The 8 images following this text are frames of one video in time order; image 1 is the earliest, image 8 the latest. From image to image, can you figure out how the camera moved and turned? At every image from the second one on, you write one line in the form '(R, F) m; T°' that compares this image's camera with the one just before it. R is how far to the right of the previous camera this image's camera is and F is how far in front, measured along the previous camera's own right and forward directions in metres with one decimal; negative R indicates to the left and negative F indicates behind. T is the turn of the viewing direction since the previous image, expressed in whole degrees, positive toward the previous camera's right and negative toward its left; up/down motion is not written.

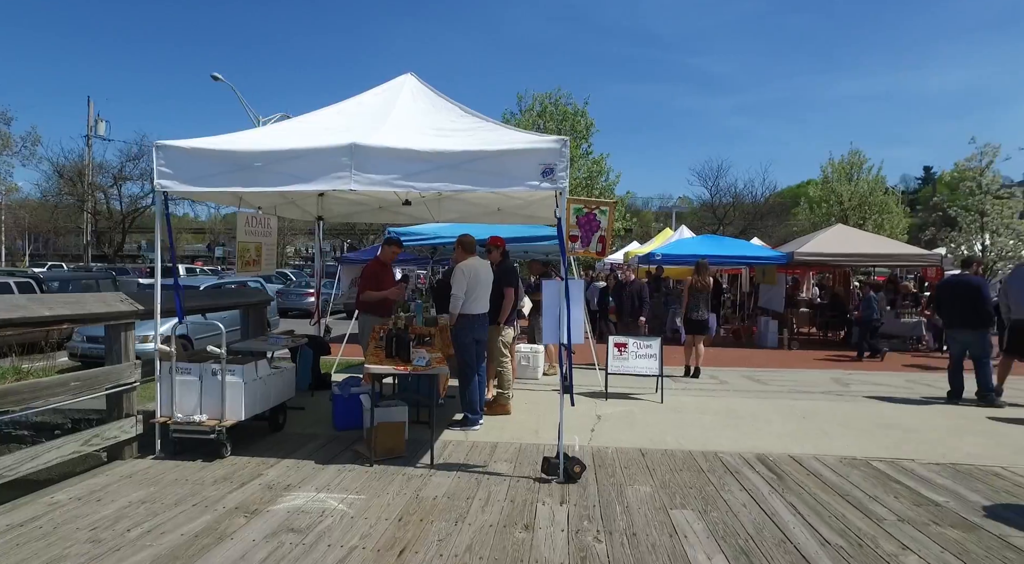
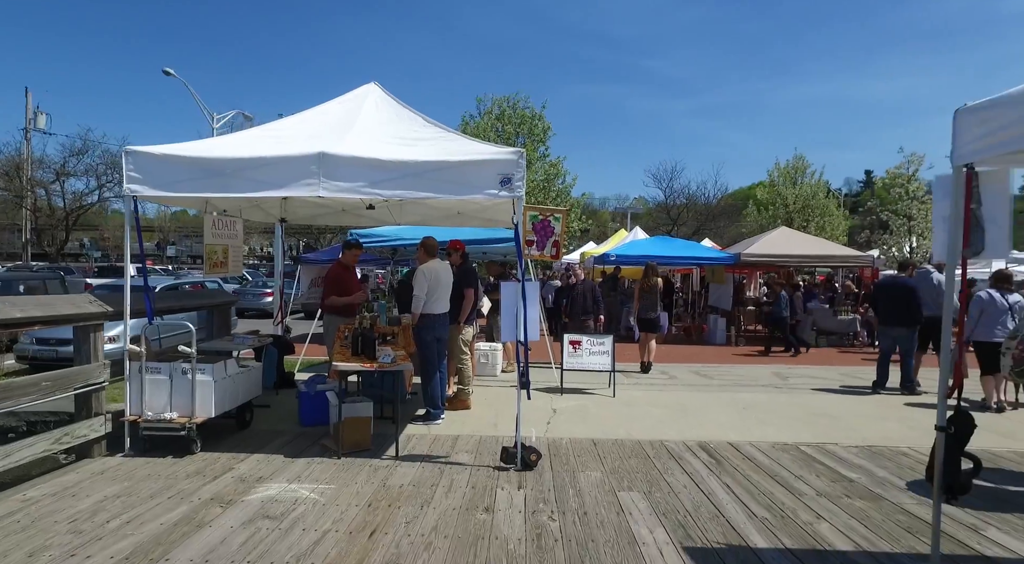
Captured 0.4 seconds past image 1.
(0.0, -0.3) m; +4°
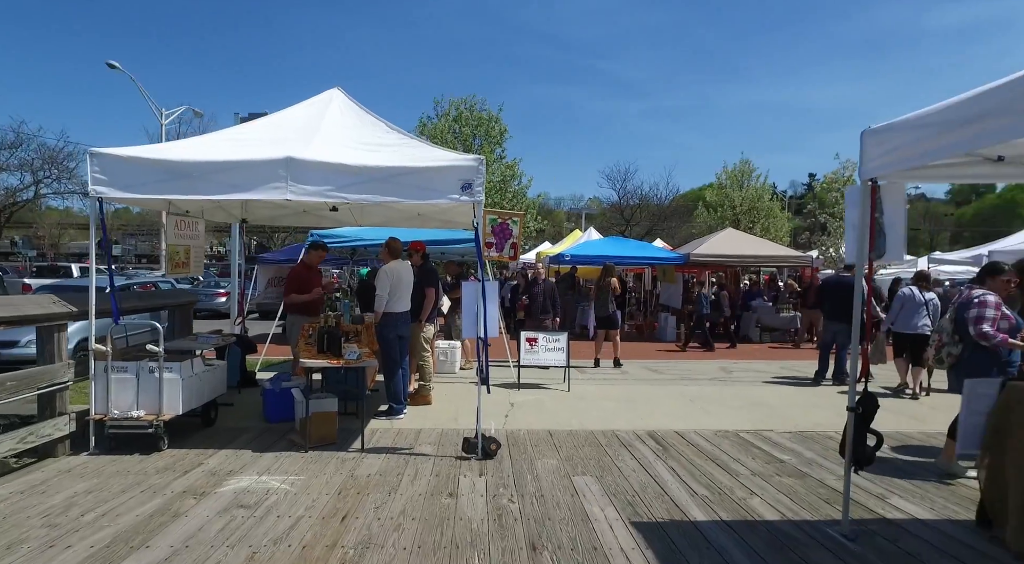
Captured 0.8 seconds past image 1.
(0.0, -0.3) m; +4°
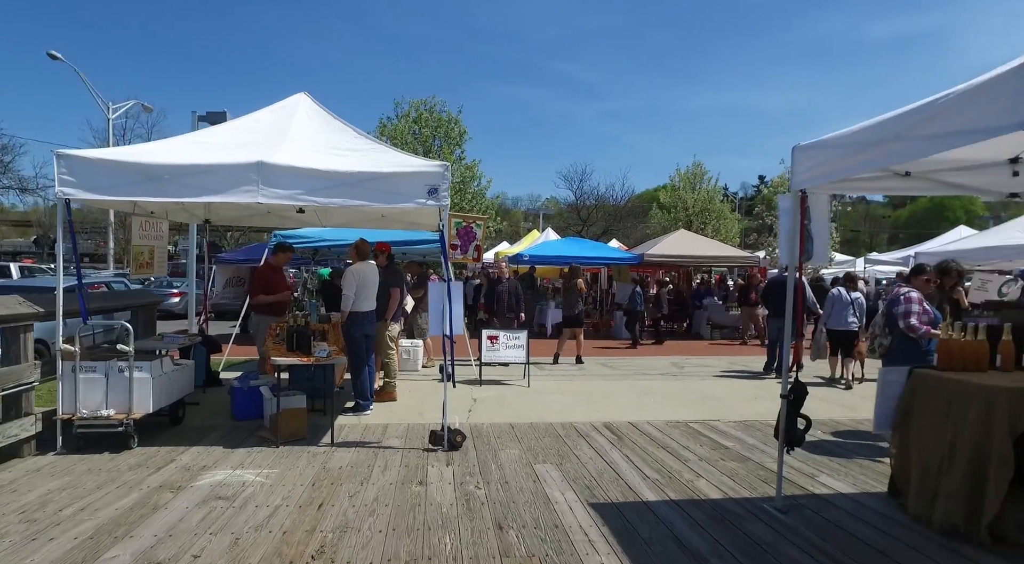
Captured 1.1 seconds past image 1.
(-0.1, -0.3) m; +4°
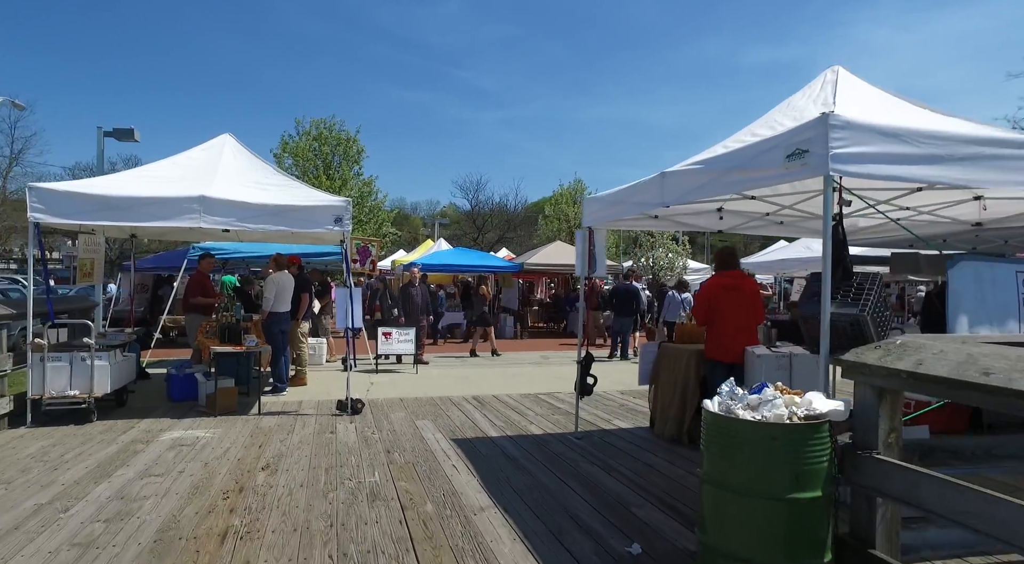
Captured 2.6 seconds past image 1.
(+0.1, -1.9) m; +9°
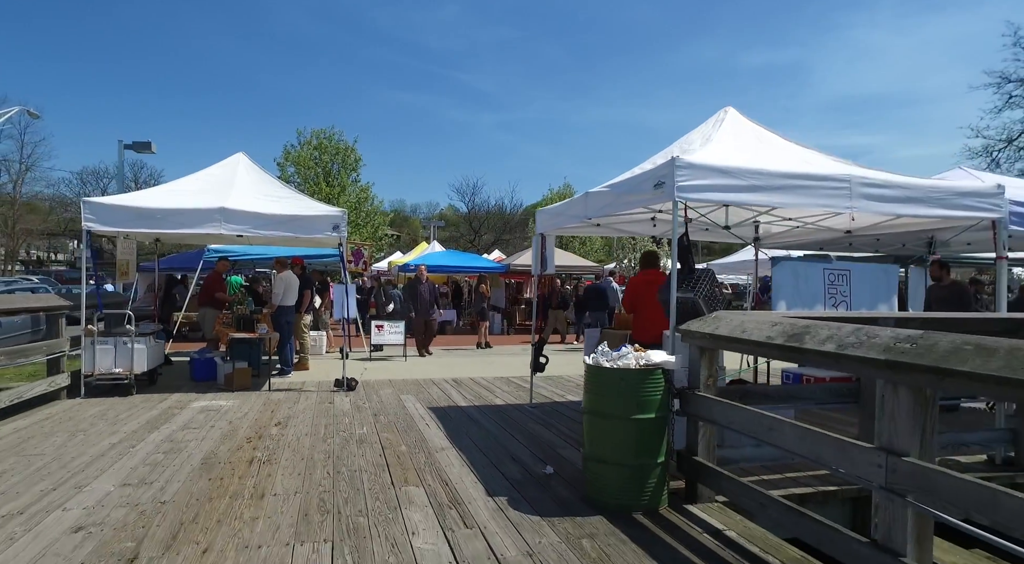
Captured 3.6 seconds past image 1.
(+0.4, -1.3) m; 0°
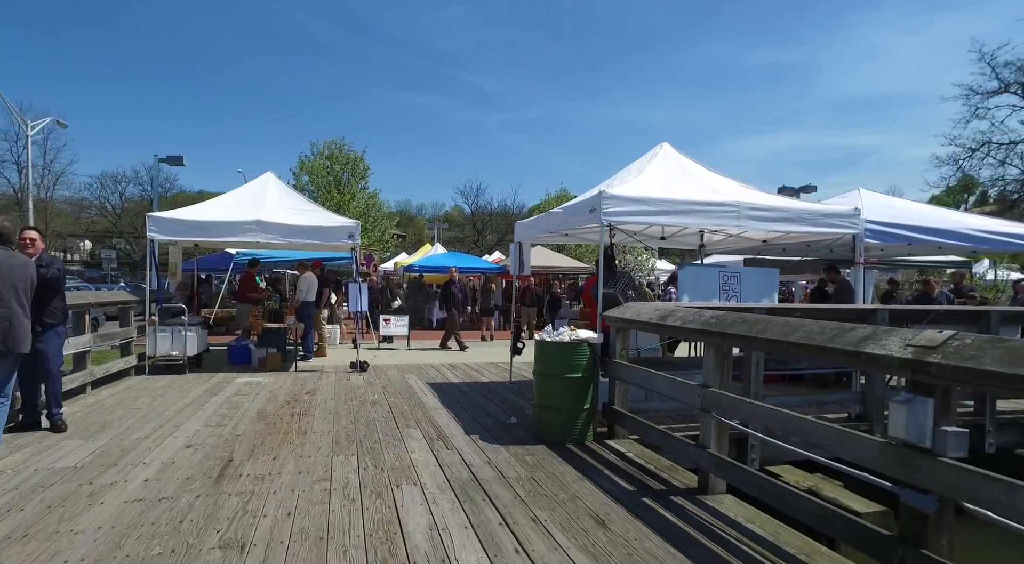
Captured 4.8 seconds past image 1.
(+0.3, -1.6) m; -1°
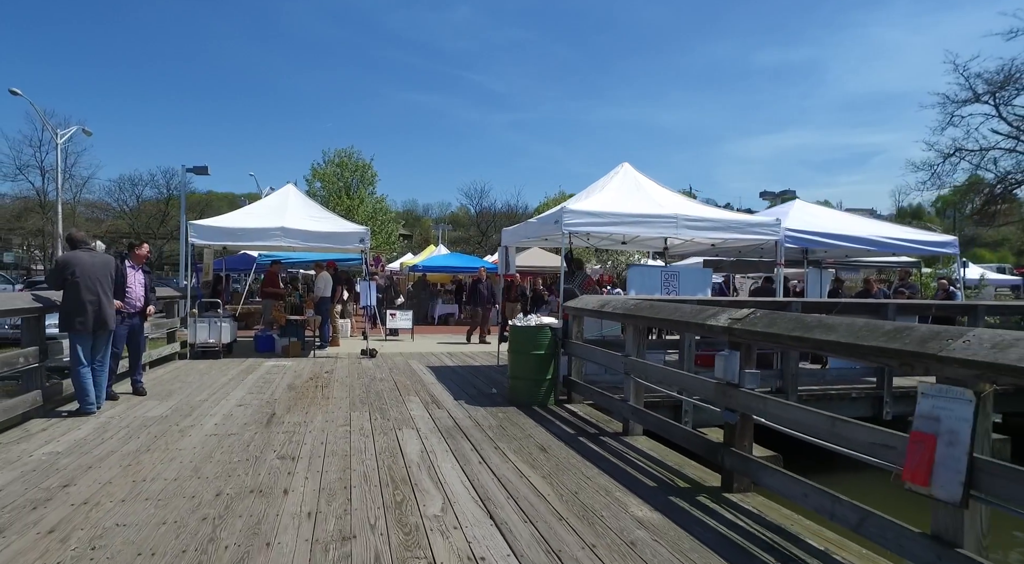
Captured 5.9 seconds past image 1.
(+0.3, -1.5) m; -1°
